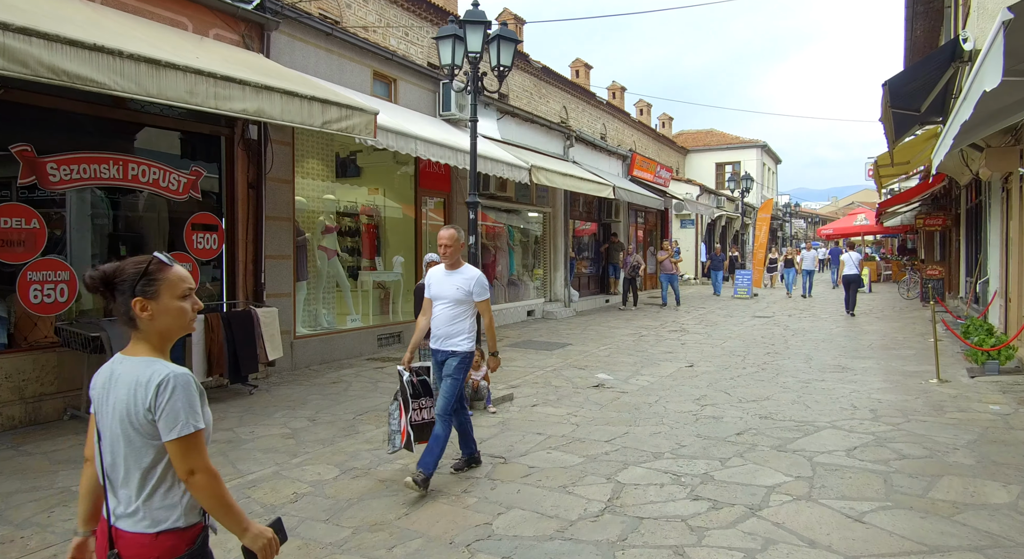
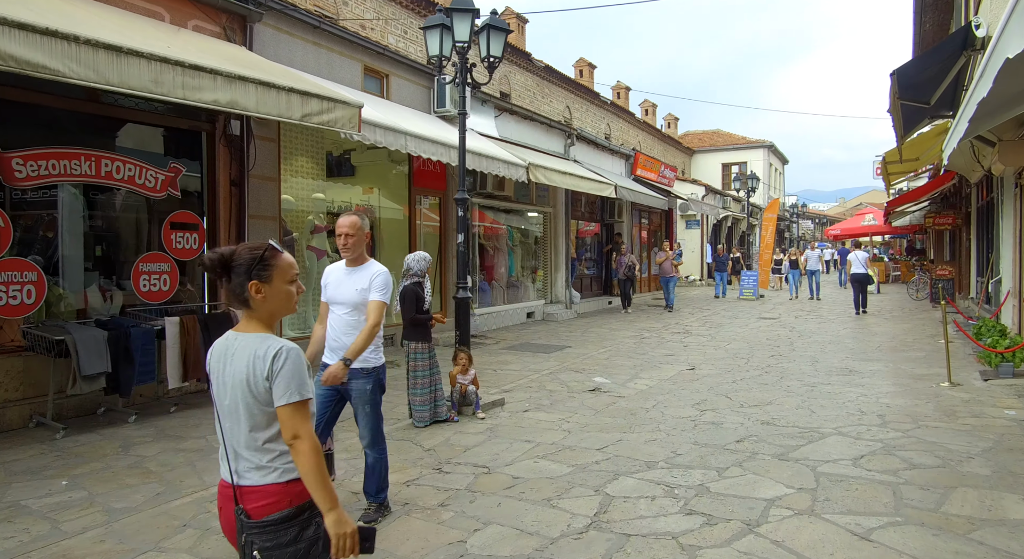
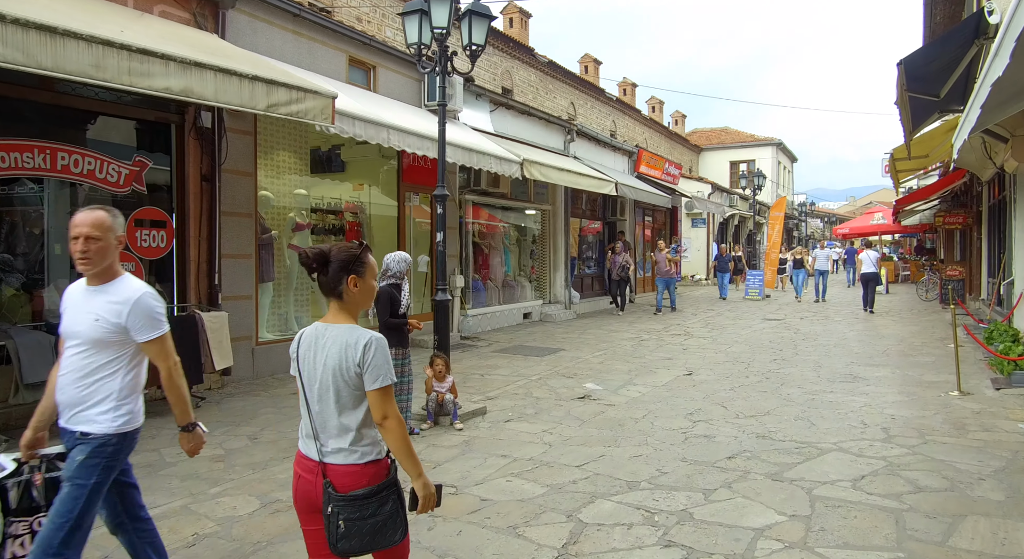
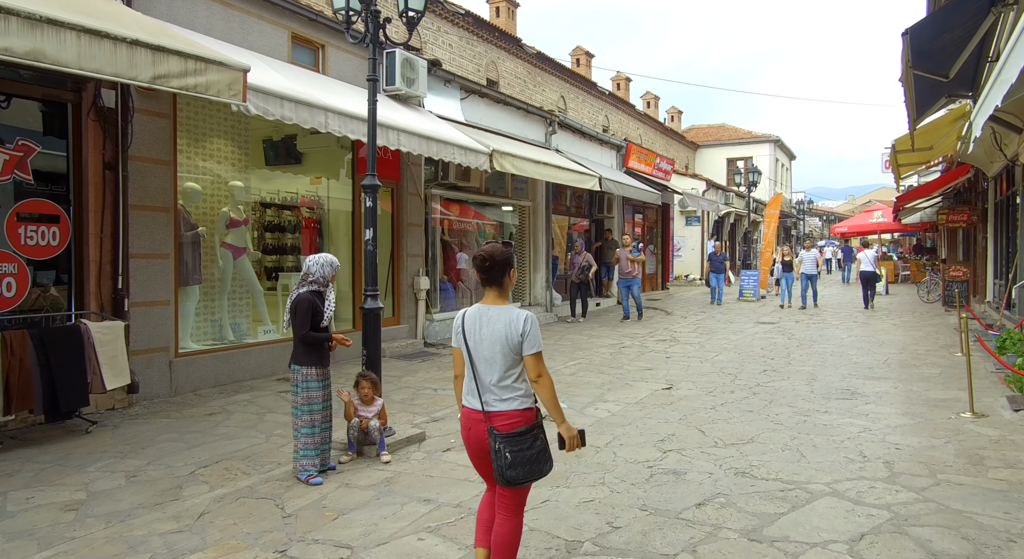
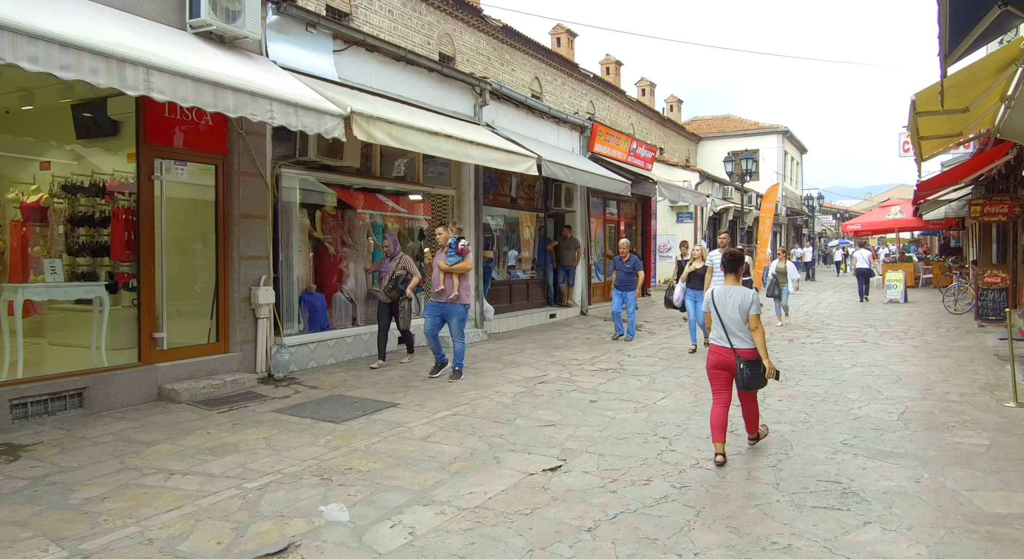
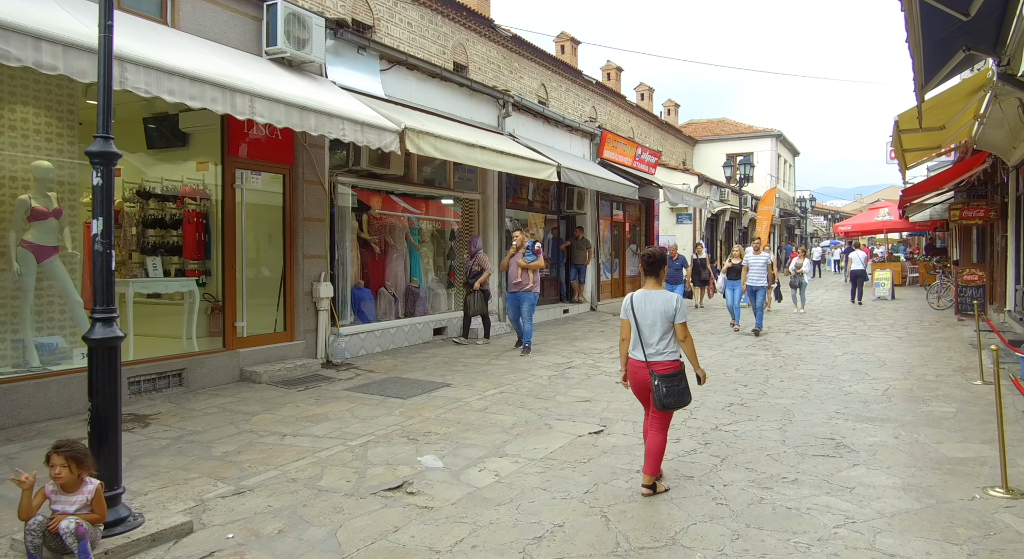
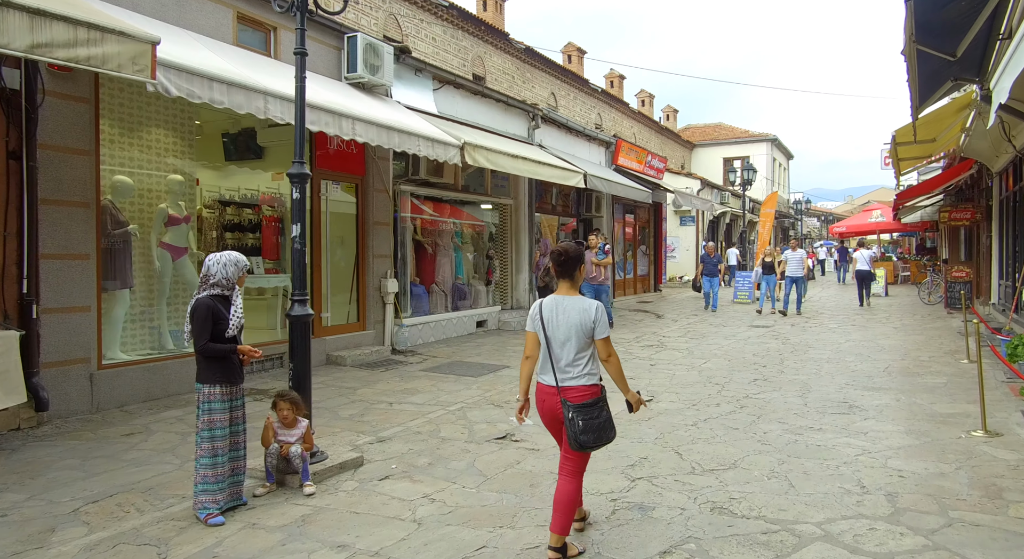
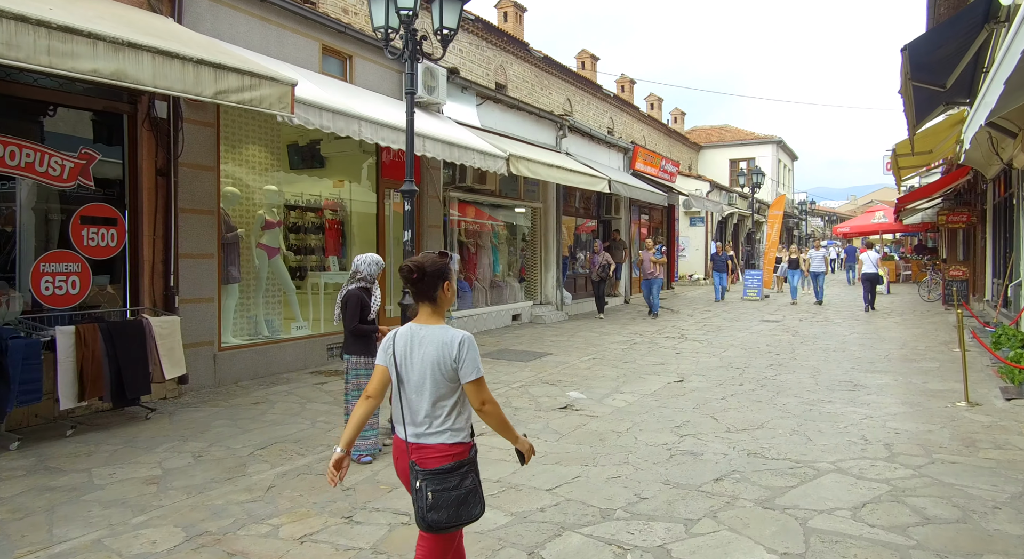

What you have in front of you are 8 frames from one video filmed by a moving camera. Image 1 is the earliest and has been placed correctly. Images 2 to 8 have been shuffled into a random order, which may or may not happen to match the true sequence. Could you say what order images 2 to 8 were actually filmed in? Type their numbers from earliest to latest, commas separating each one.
2, 3, 8, 4, 7, 6, 5
